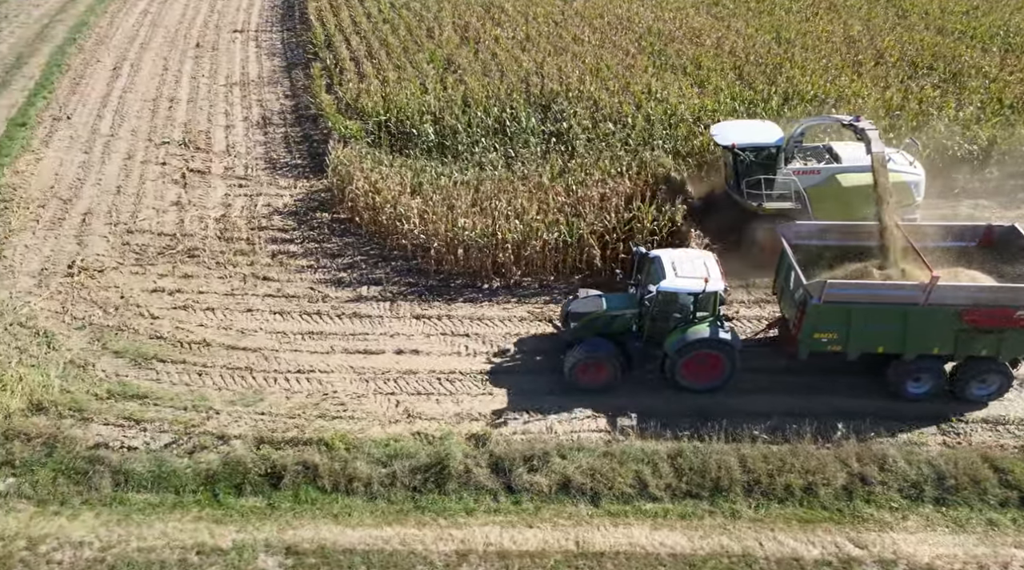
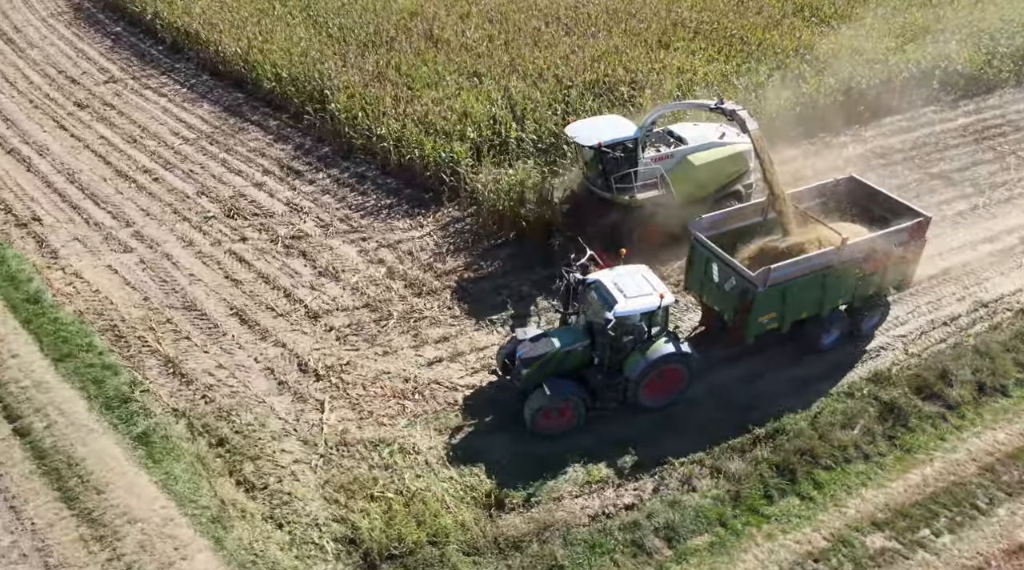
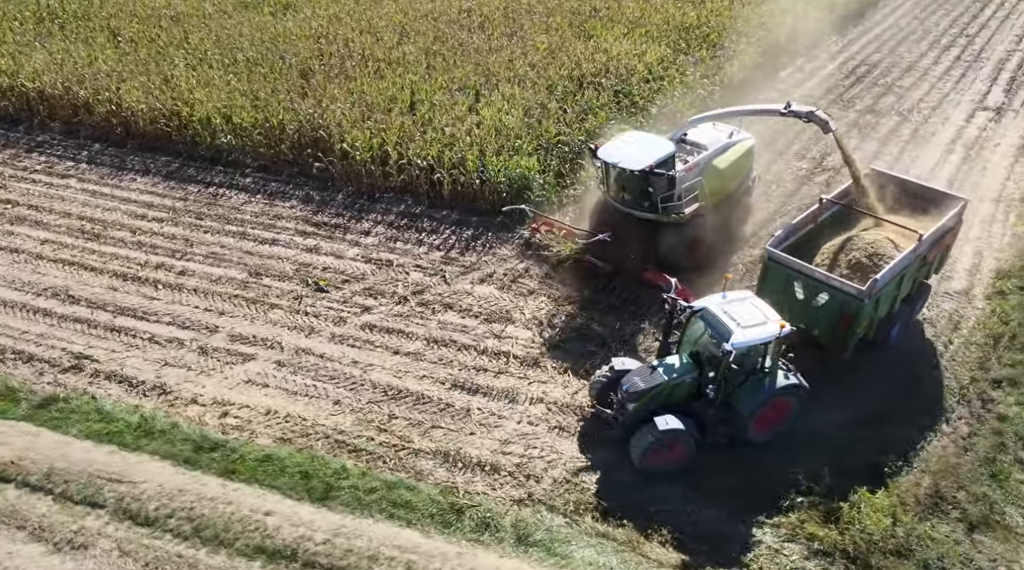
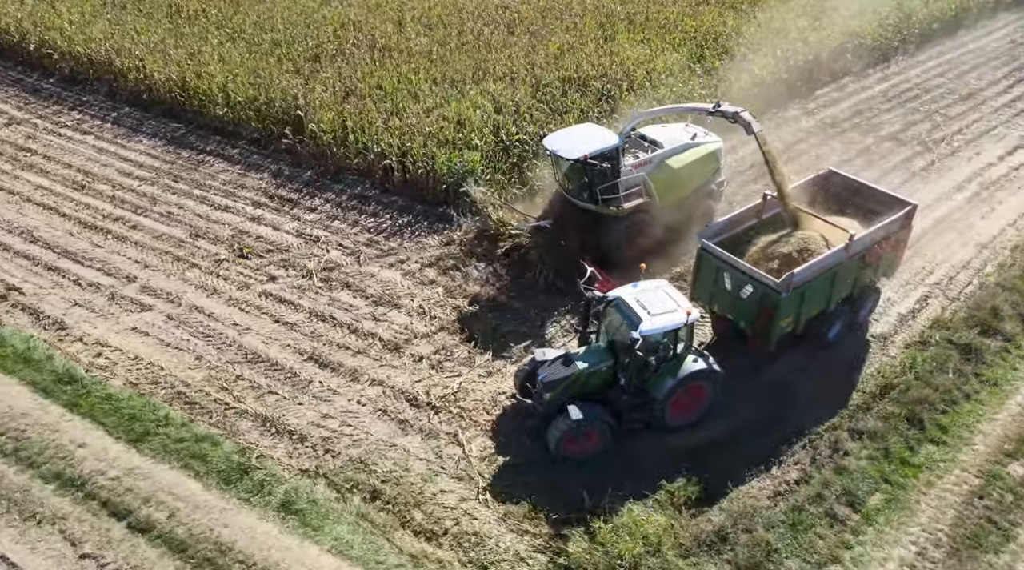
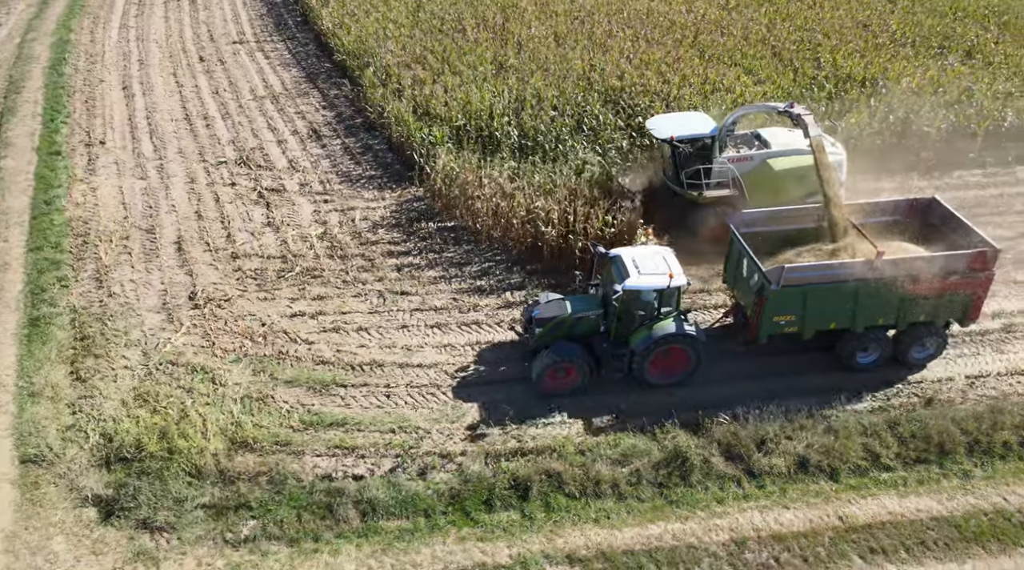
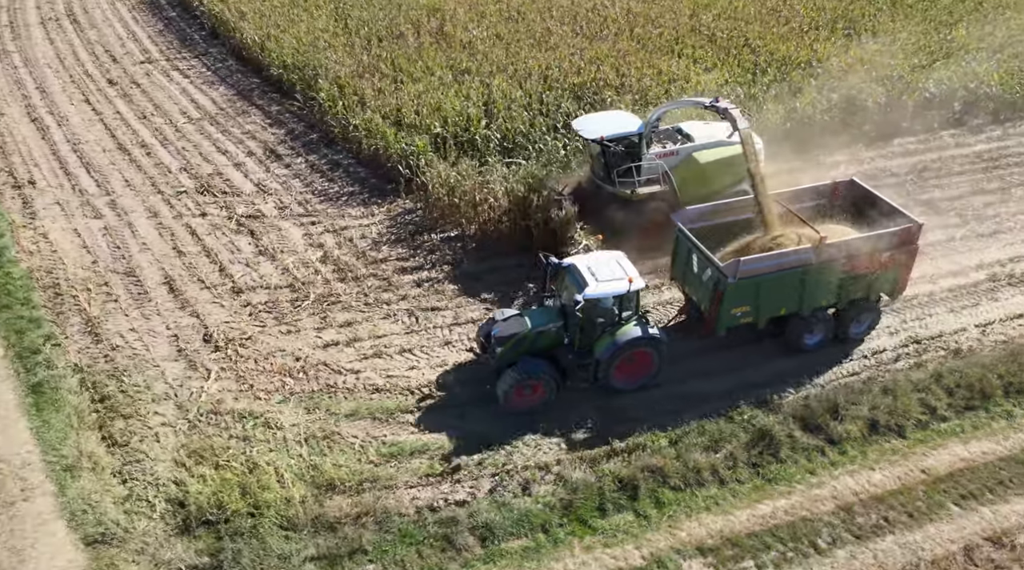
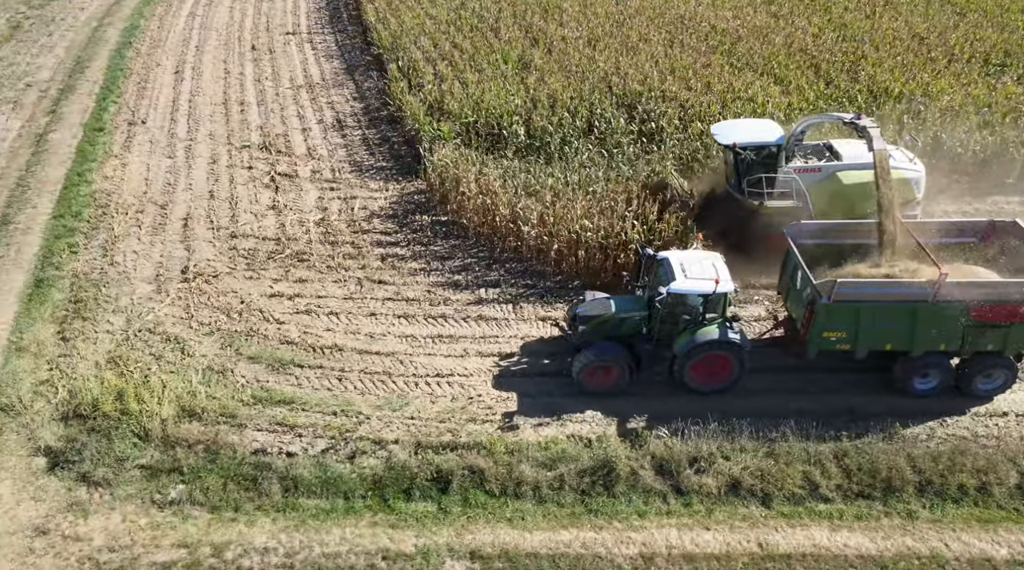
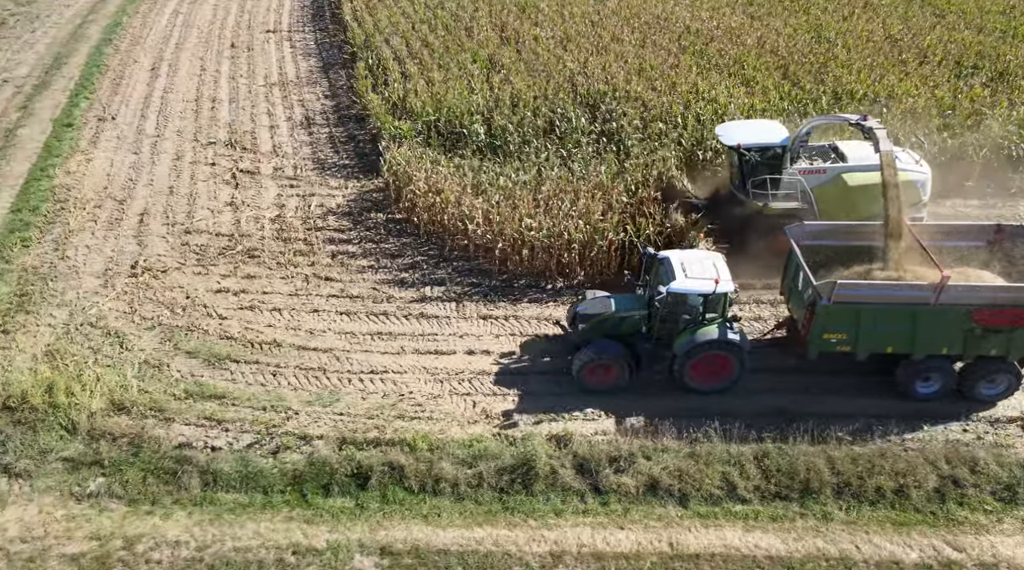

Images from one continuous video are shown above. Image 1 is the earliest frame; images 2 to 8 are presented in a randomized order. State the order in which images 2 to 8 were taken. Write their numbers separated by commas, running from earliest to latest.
8, 7, 5, 6, 2, 4, 3
